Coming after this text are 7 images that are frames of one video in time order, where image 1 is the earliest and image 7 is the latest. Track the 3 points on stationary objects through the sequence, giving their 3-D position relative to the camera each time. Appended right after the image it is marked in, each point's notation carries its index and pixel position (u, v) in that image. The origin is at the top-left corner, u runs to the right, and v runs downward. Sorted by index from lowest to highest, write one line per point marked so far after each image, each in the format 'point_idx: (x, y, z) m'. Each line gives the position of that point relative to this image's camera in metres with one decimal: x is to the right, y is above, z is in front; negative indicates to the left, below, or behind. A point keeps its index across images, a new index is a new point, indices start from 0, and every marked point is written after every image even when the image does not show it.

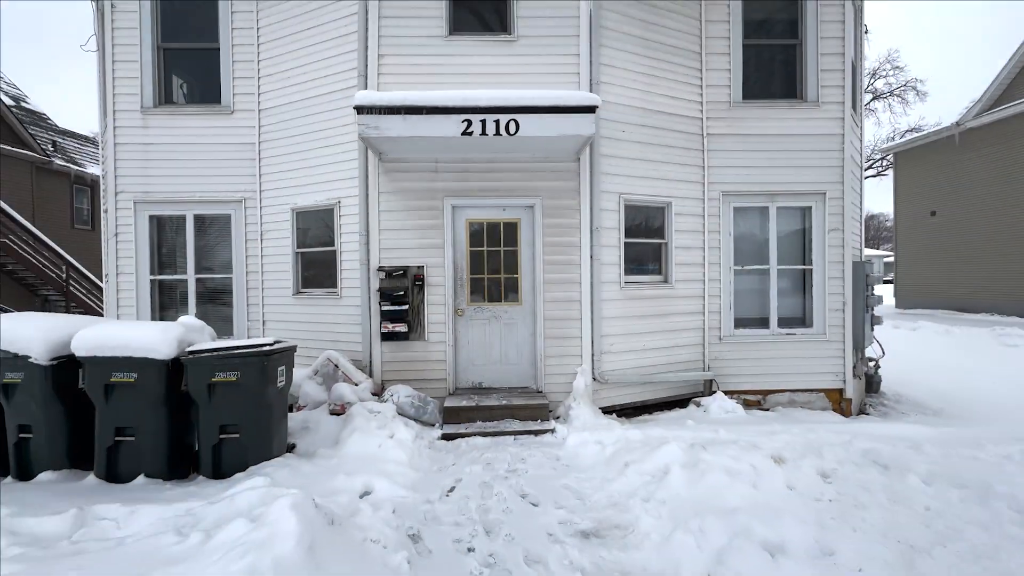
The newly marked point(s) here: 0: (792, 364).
0: (+3.2, -0.9, +5.6) m
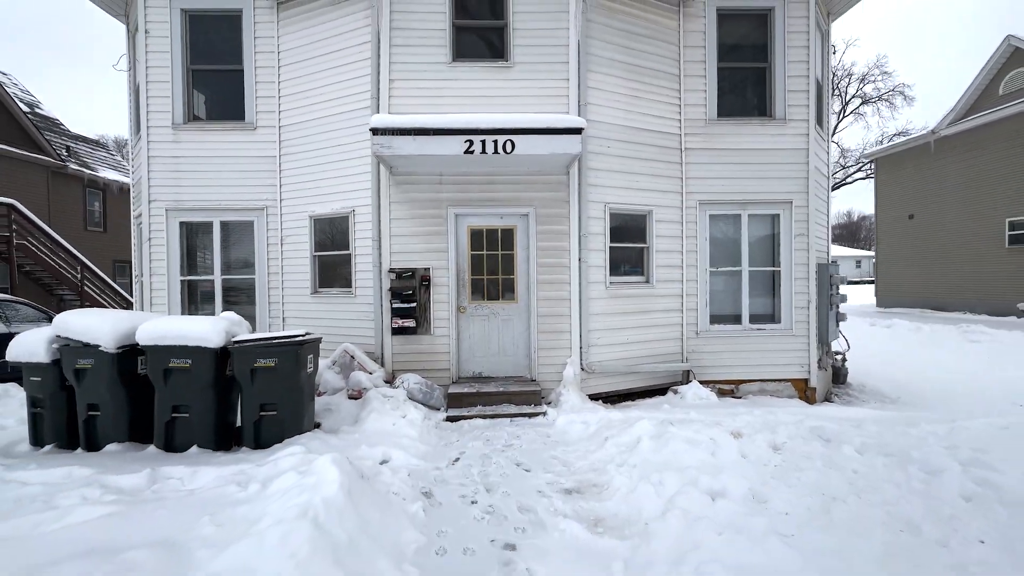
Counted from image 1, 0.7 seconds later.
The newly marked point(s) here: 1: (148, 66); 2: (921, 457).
0: (+3.1, -0.8, +6.2) m
1: (-4.6, +2.8, +6.1) m
2: (+3.0, -1.3, +3.6) m
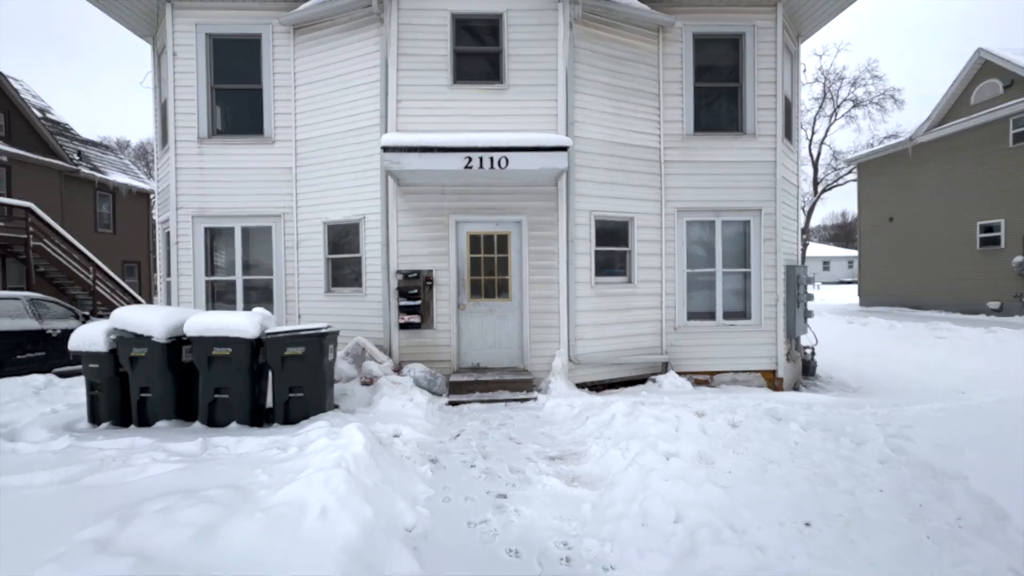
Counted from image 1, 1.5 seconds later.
0: (+3.1, -0.8, +6.8) m
1: (-4.6, +2.8, +6.7) m
2: (+3.0, -1.2, +4.3) m
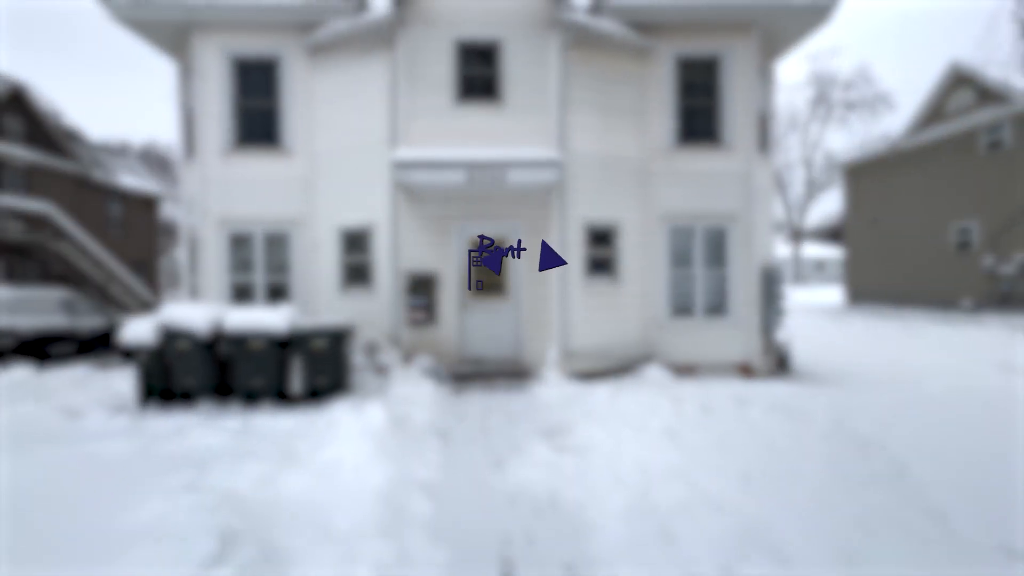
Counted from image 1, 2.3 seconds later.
0: (+3.0, -0.8, +7.5) m
1: (-4.7, +2.8, +7.4) m
2: (+3.0, -1.2, +4.9) m
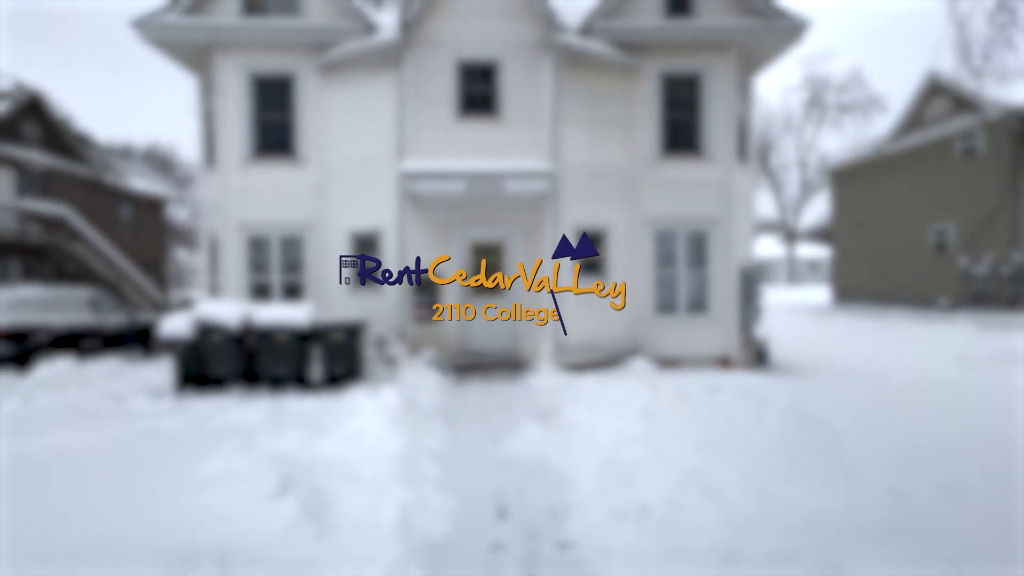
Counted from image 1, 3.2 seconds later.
0: (+3.0, -0.8, +8.1) m
1: (-4.7, +2.8, +8.0) m
2: (+2.9, -1.2, +5.5) m
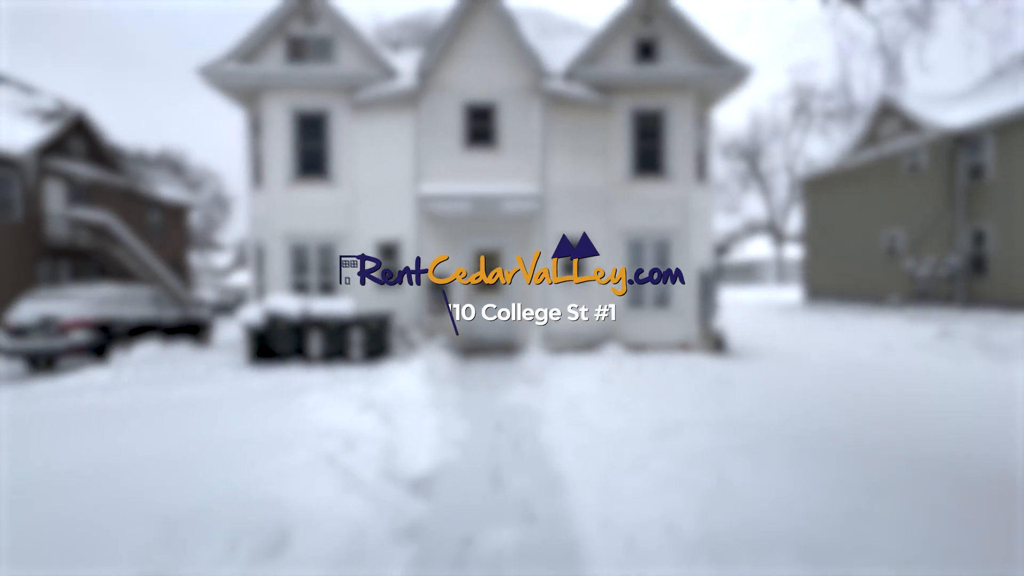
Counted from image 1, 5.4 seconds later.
0: (+2.9, -0.8, +9.8) m
1: (-4.8, +2.8, +9.7) m
2: (+2.8, -1.2, +7.2) m
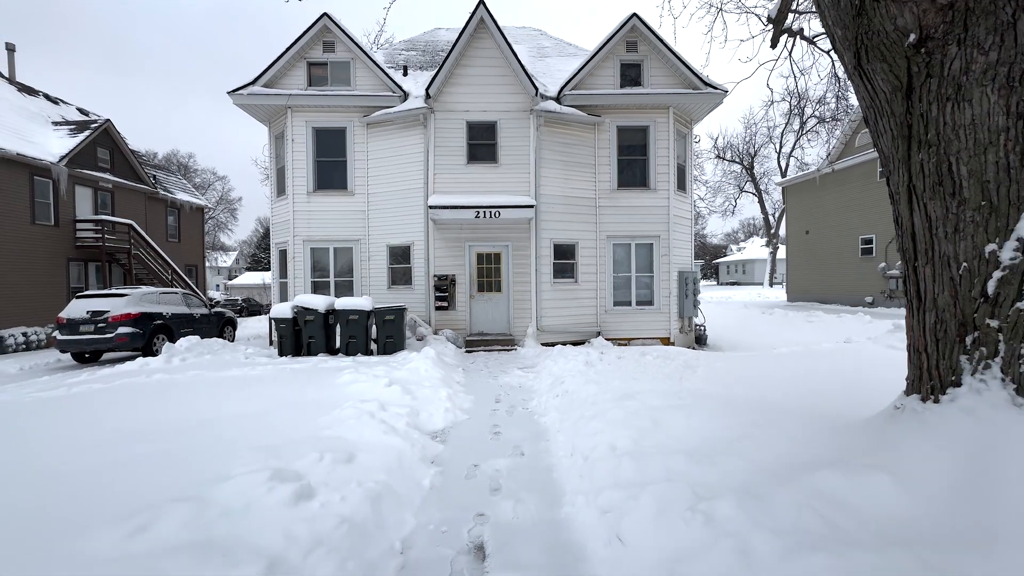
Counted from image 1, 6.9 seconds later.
0: (+2.9, -0.8, +10.9) m
1: (-4.8, +2.8, +10.8) m
2: (+2.8, -1.2, +8.3) m
